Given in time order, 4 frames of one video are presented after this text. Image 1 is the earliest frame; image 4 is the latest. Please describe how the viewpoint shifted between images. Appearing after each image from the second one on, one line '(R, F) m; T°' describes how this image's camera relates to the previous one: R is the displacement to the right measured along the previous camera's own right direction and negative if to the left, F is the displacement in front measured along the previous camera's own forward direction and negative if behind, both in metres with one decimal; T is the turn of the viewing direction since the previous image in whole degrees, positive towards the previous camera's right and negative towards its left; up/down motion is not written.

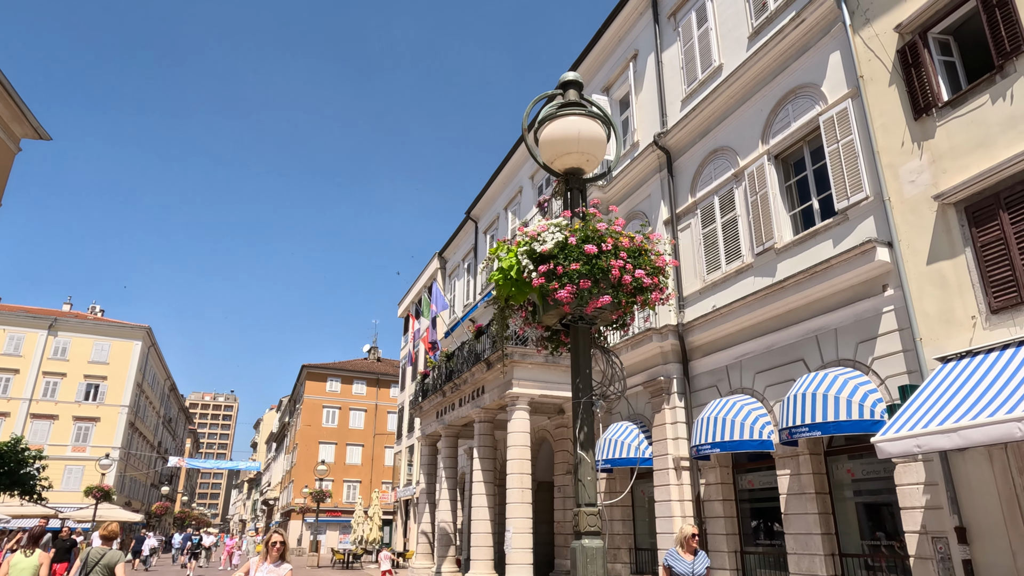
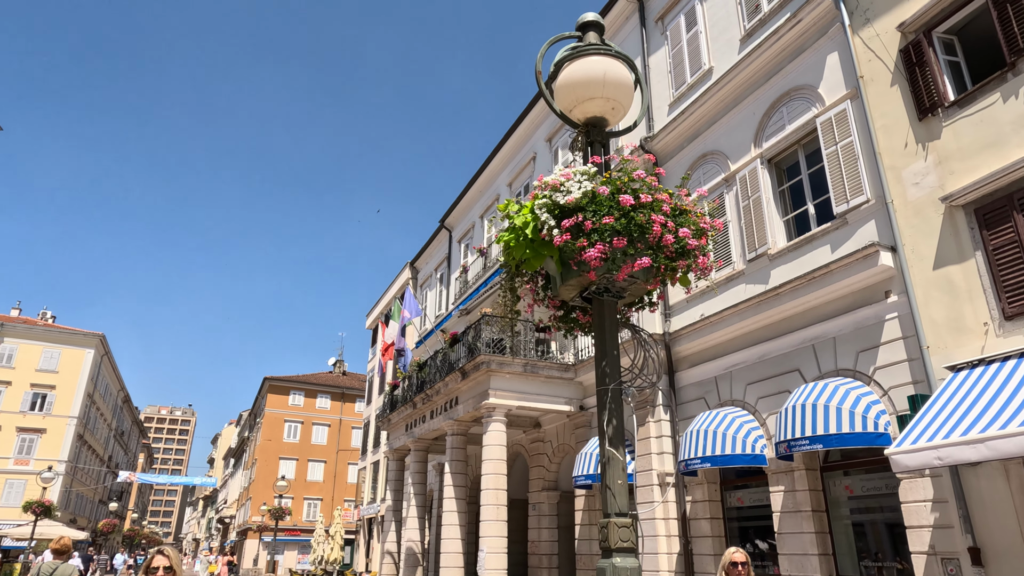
(-0.2, +0.7) m; +3°
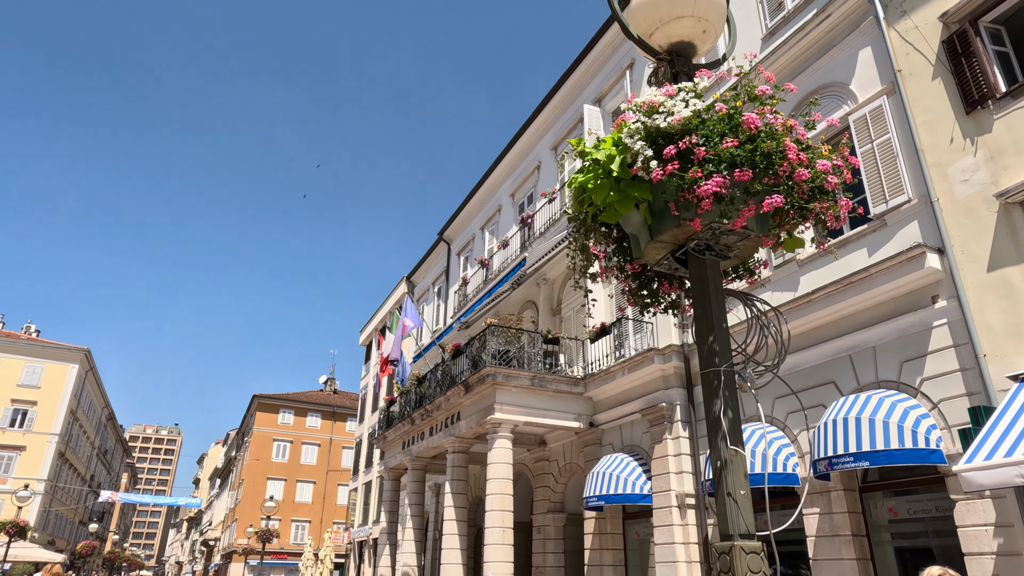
(-0.3, +0.7) m; +1°
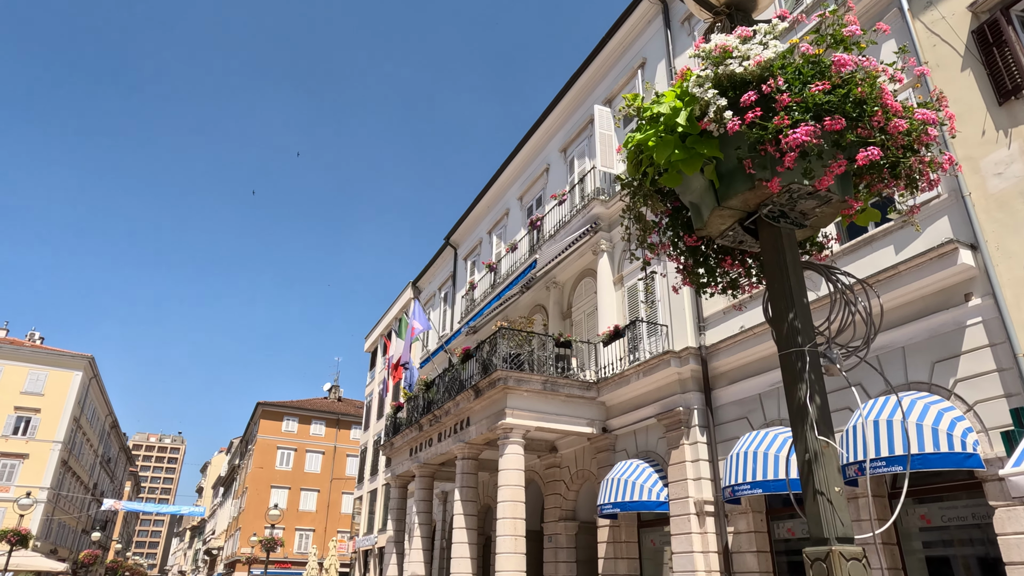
(-0.2, +0.3) m; 0°
